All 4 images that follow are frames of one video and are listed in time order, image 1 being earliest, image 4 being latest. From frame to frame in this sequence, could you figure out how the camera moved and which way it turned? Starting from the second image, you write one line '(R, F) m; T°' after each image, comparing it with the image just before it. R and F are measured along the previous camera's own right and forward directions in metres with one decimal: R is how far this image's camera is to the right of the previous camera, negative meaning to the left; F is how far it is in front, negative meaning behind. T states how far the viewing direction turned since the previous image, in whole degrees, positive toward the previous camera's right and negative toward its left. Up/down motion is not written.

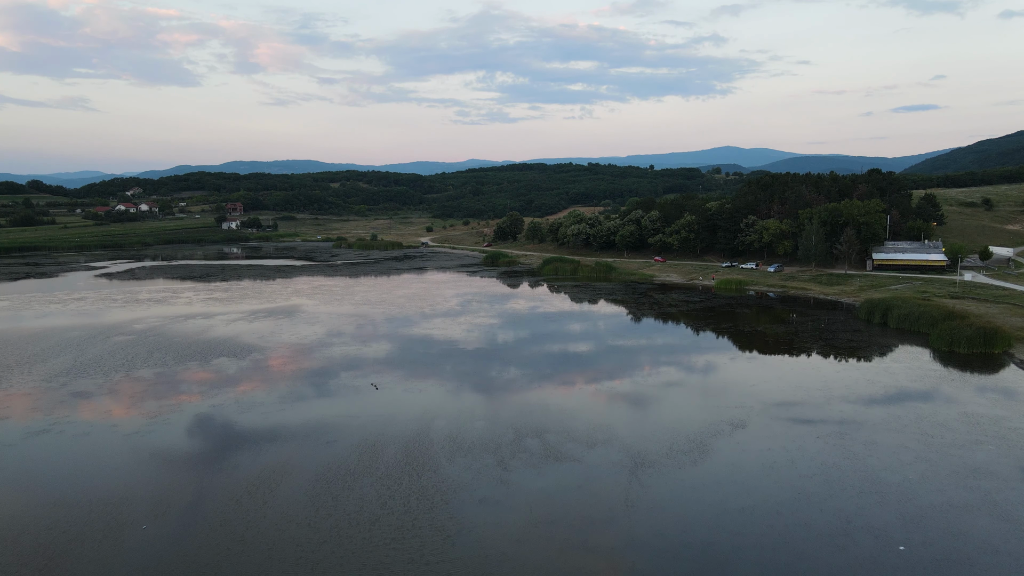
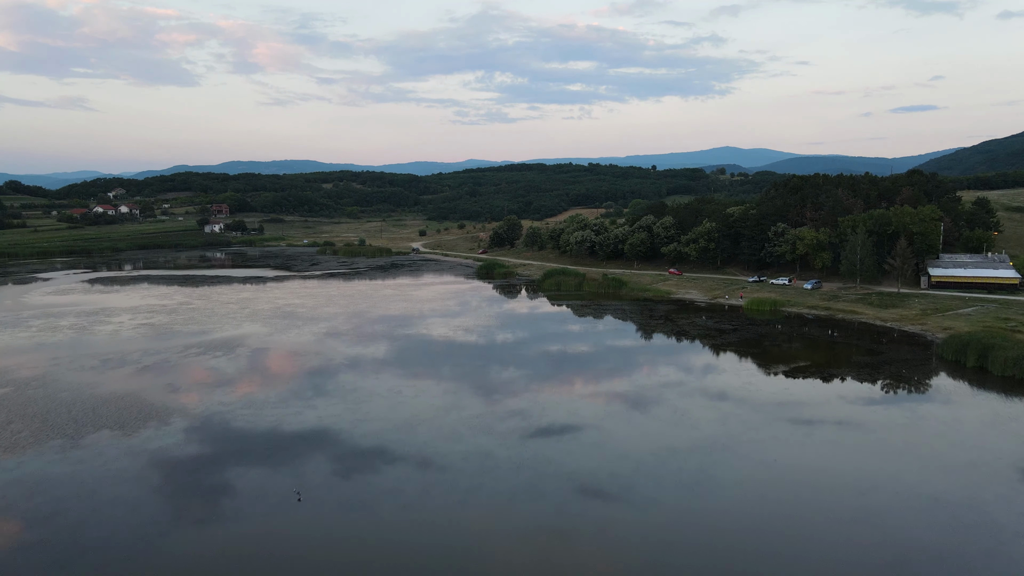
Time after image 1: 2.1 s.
(+0.1, +2.1) m; 0°
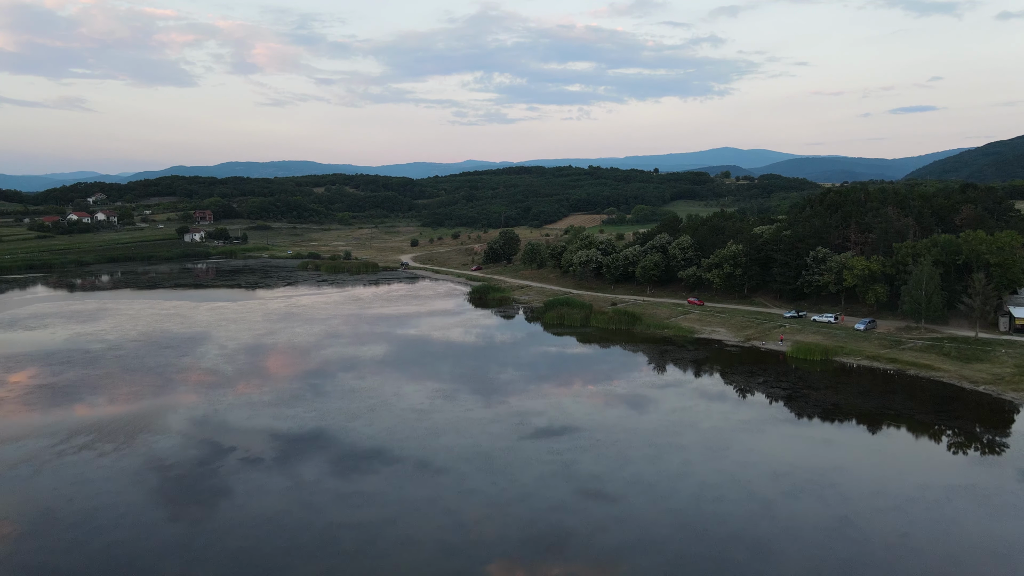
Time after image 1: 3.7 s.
(+0.1, +2.1) m; 0°
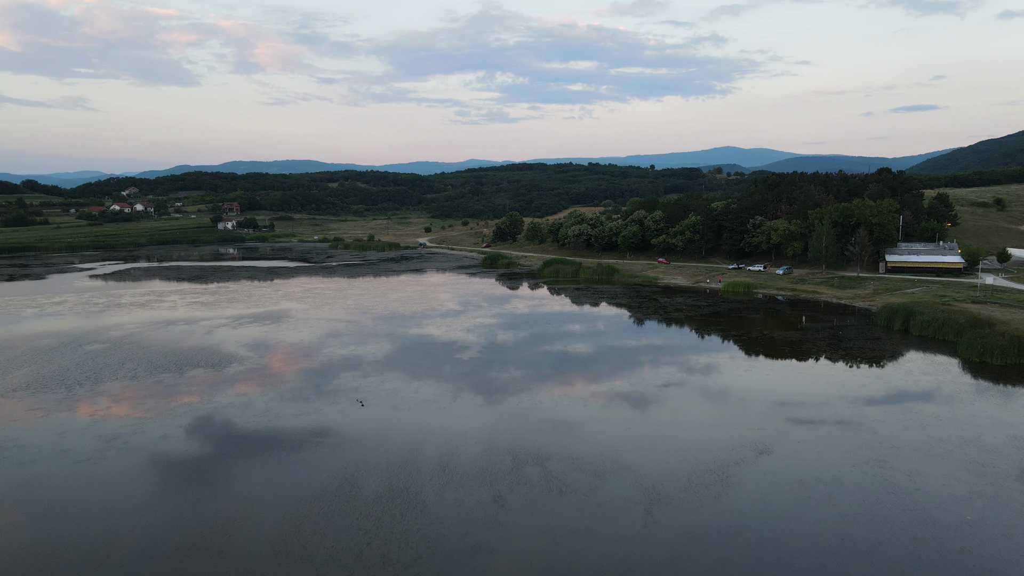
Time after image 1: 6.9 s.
(-0.1, -3.7) m; 0°
